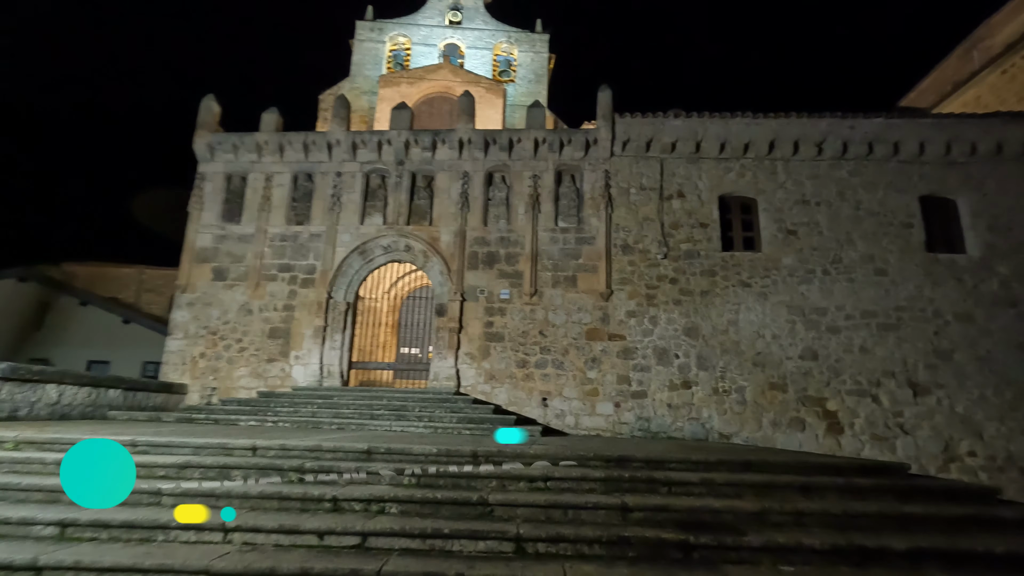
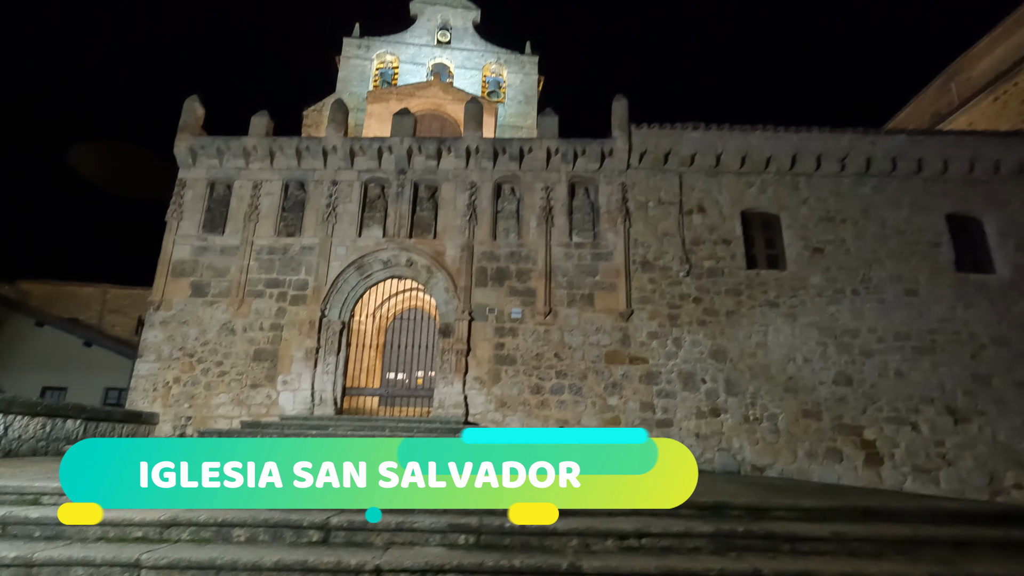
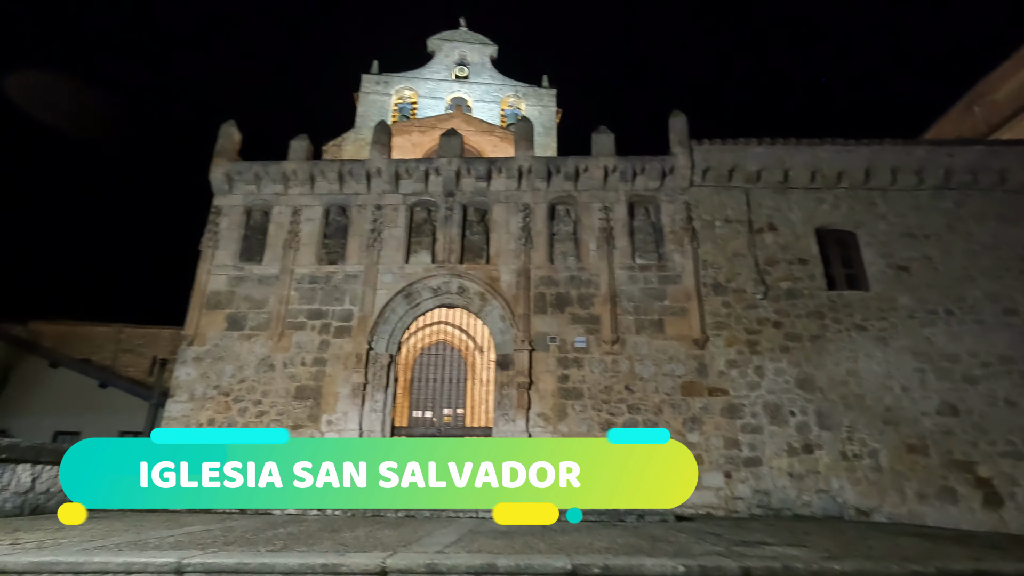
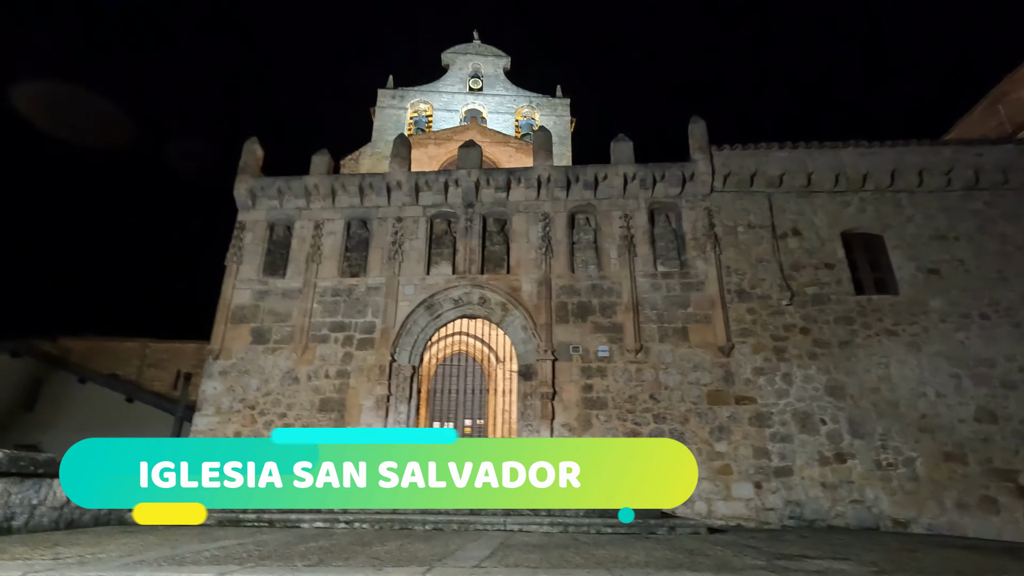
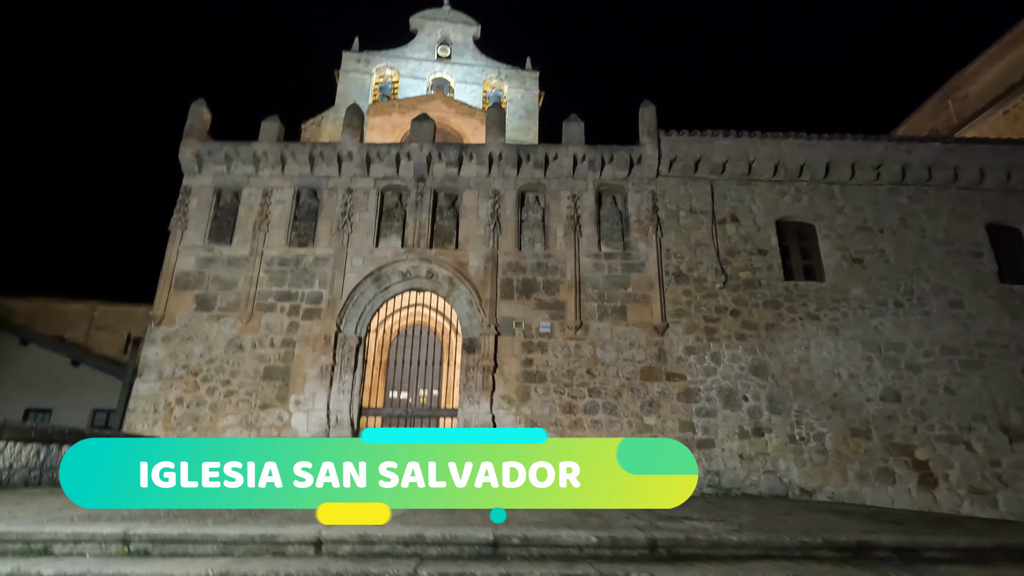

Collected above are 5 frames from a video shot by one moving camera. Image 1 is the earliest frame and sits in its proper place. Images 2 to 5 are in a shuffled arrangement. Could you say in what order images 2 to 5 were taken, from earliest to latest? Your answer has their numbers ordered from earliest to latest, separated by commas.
2, 5, 3, 4
